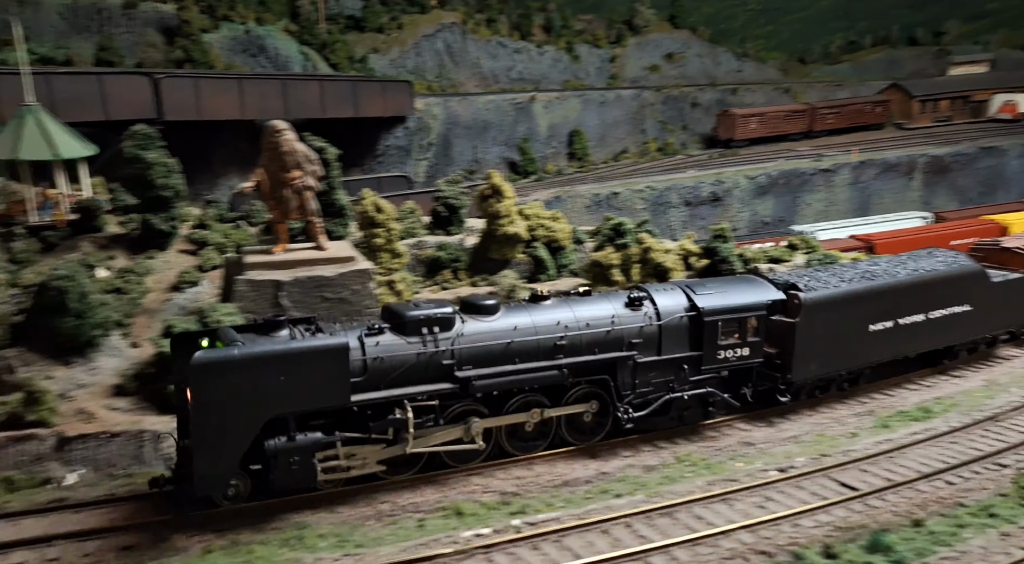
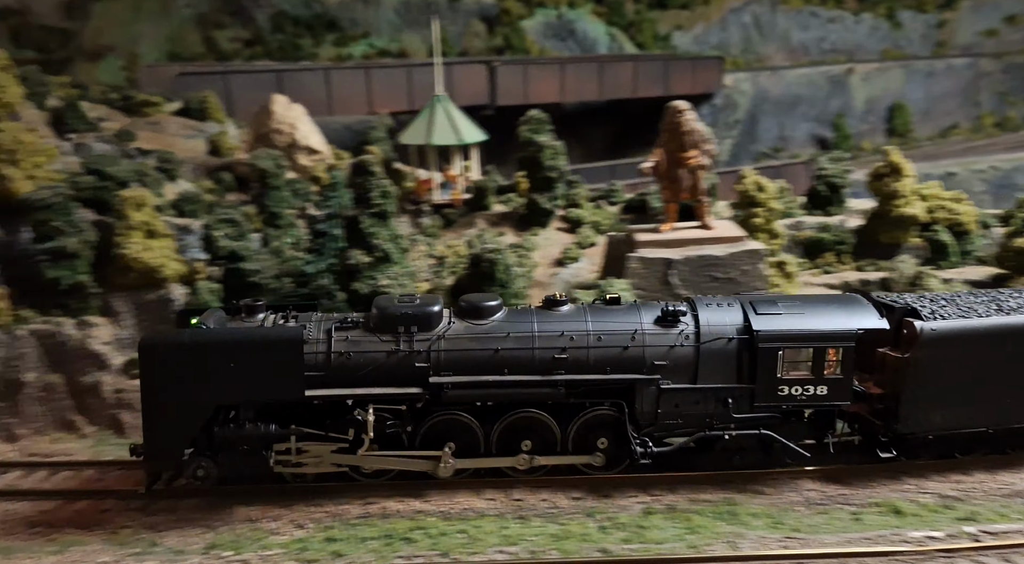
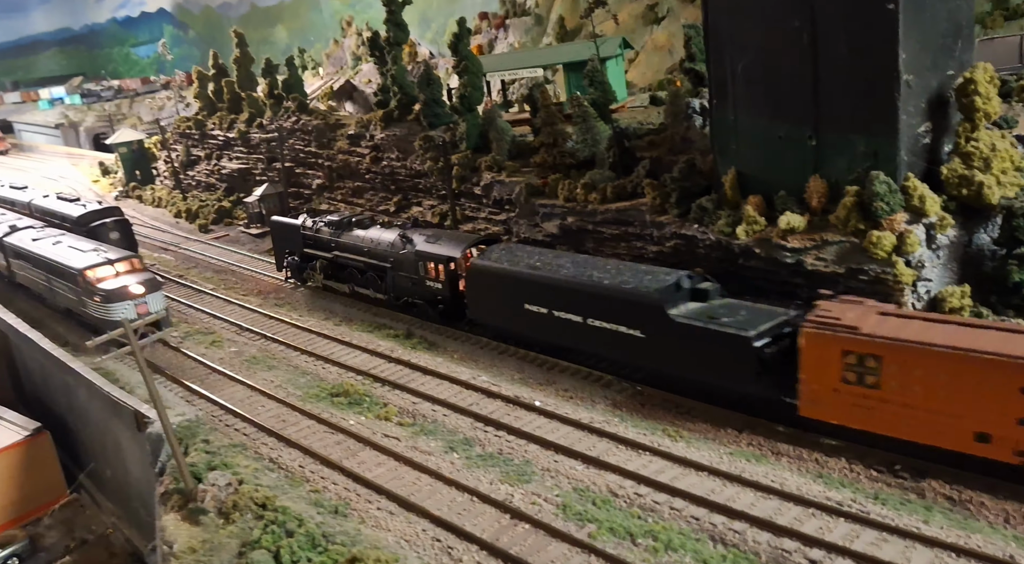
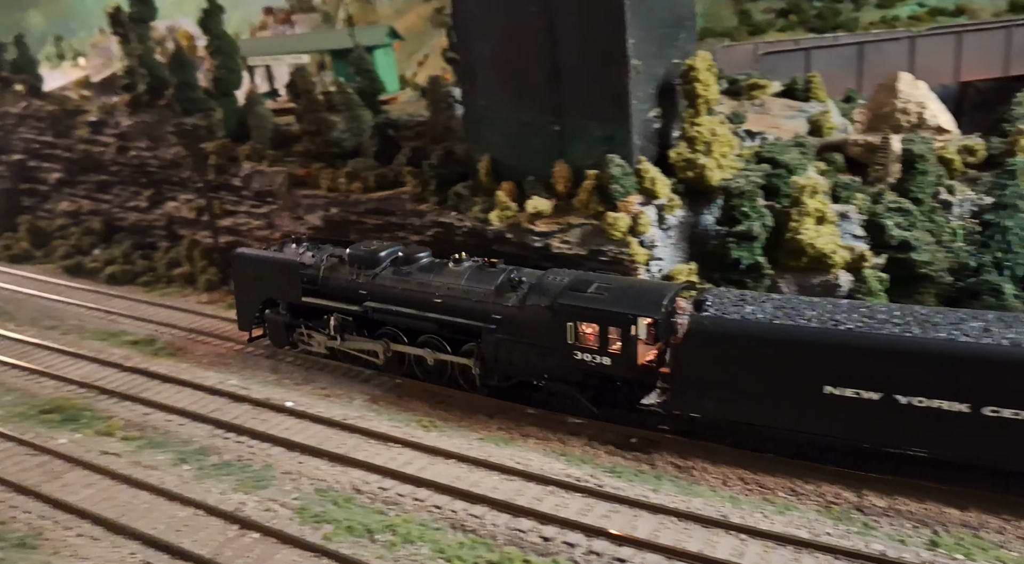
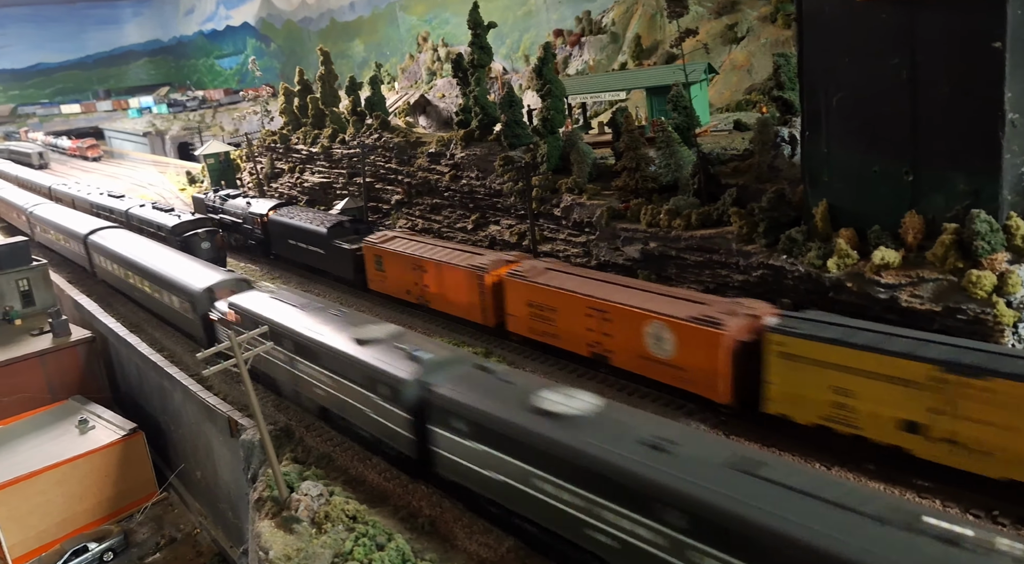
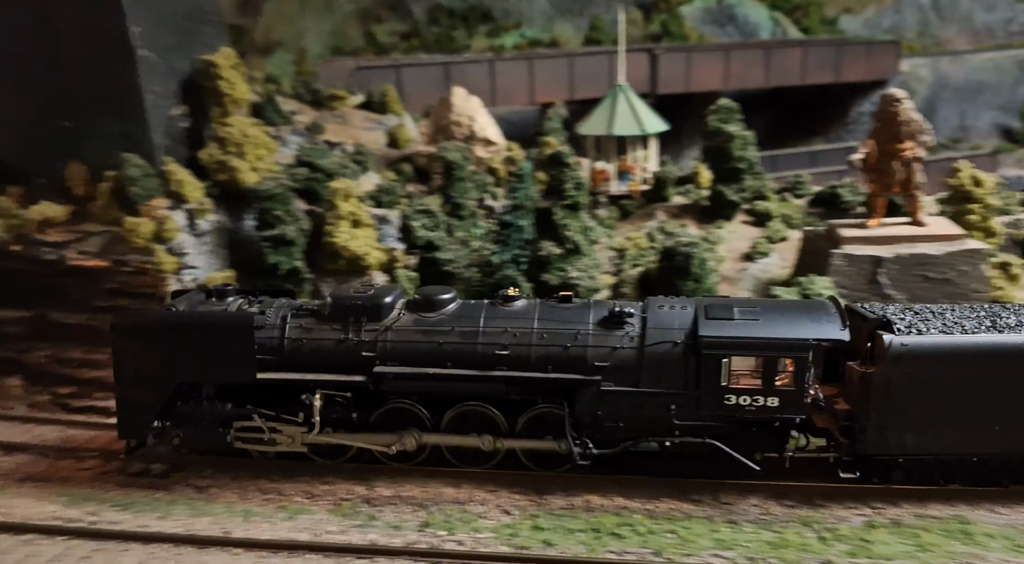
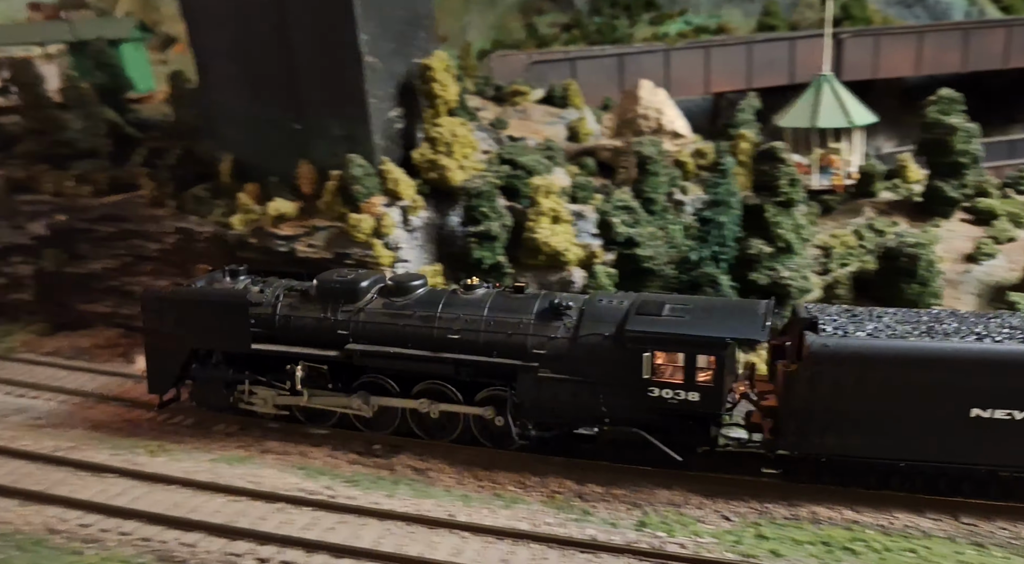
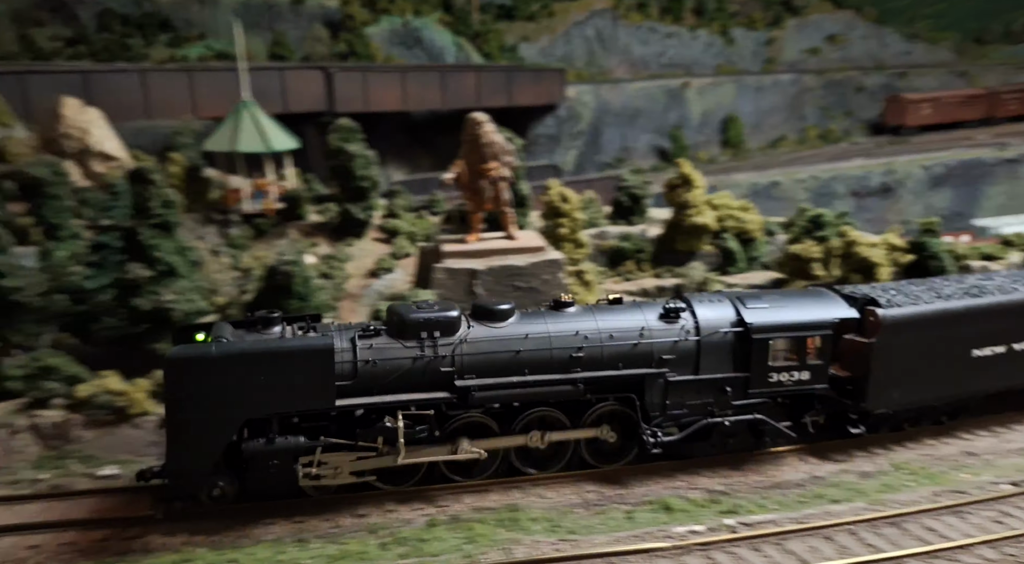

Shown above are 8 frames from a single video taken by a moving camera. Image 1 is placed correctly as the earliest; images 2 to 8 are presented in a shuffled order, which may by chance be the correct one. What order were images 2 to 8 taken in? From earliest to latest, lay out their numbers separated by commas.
8, 2, 6, 7, 4, 3, 5
